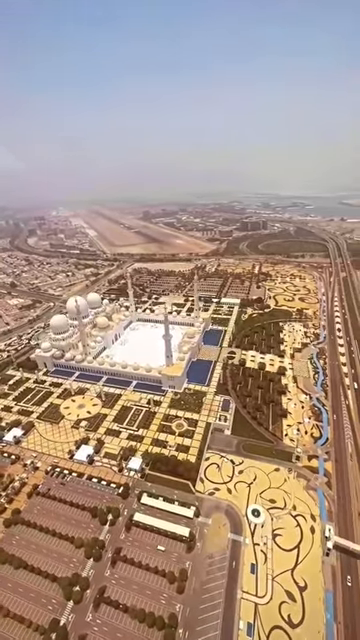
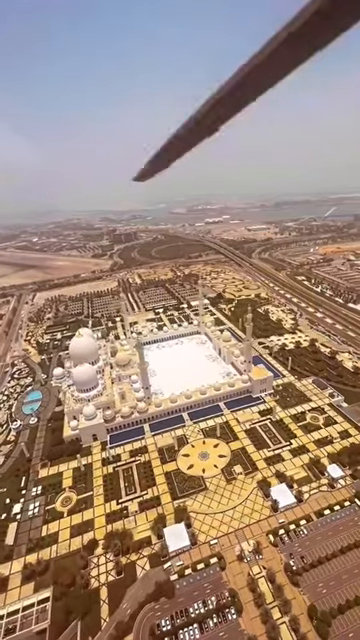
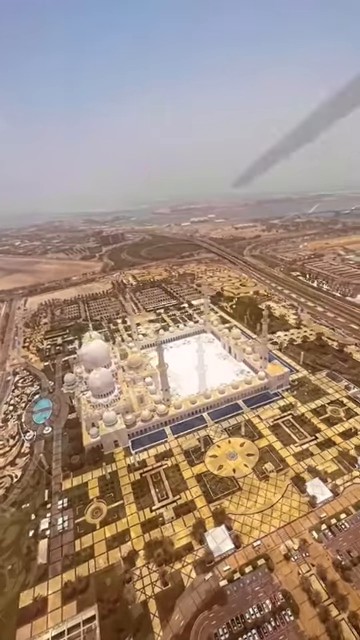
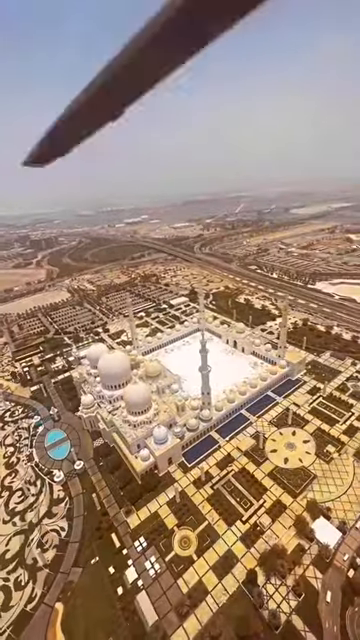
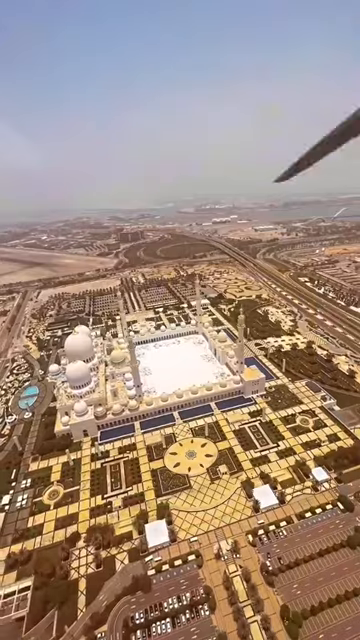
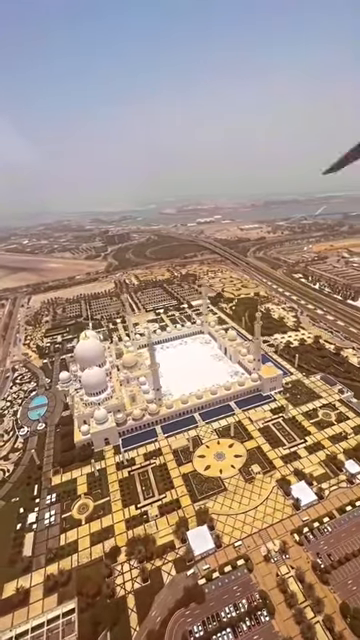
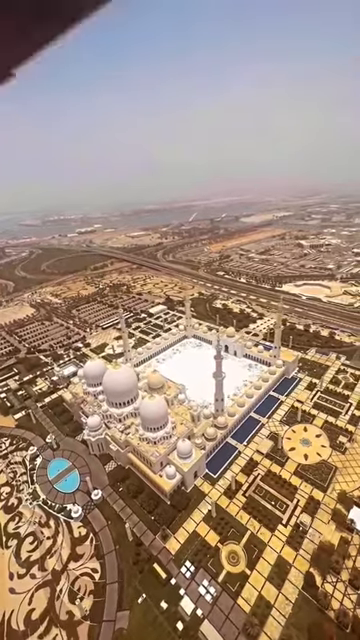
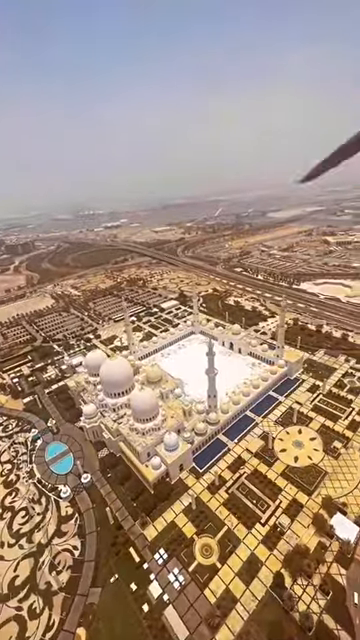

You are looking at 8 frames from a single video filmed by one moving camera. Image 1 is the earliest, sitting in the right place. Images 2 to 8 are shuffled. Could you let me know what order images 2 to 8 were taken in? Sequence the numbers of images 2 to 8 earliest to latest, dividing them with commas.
5, 2, 6, 3, 4, 8, 7
